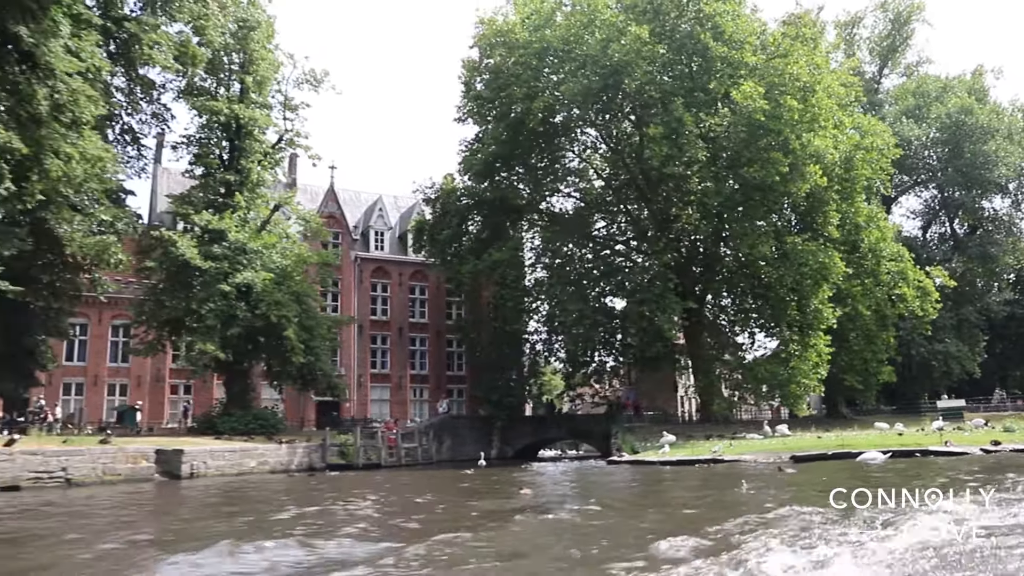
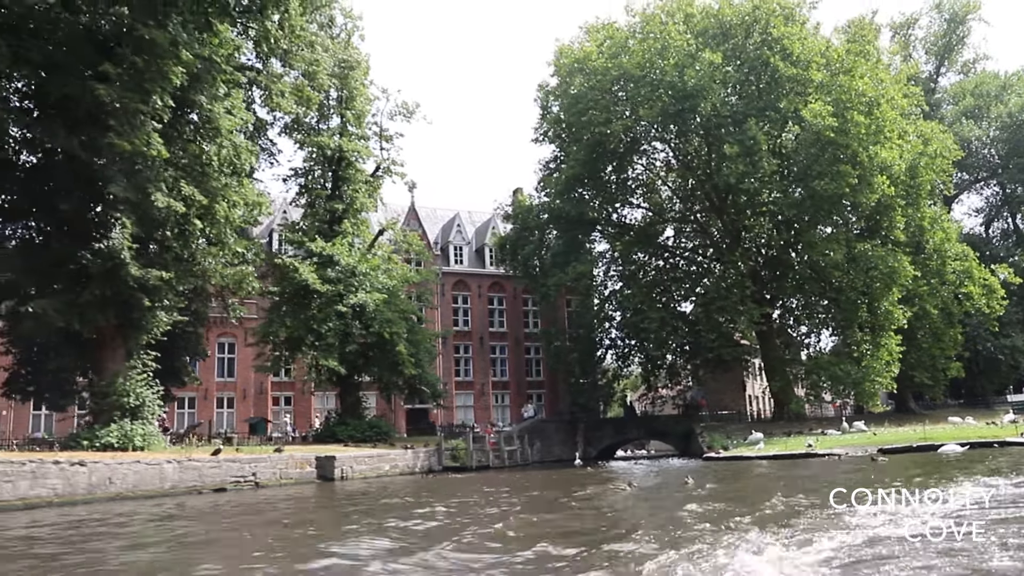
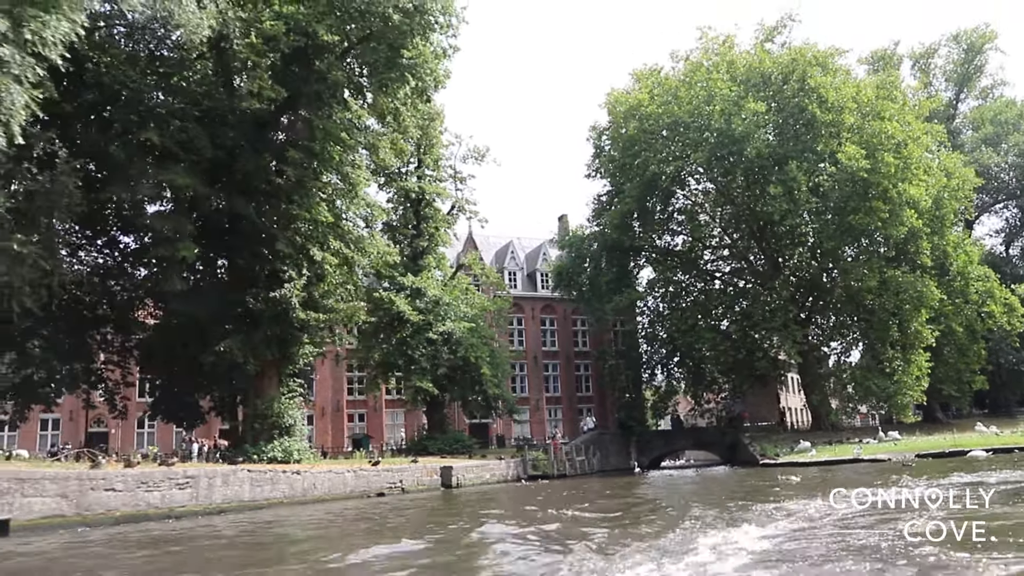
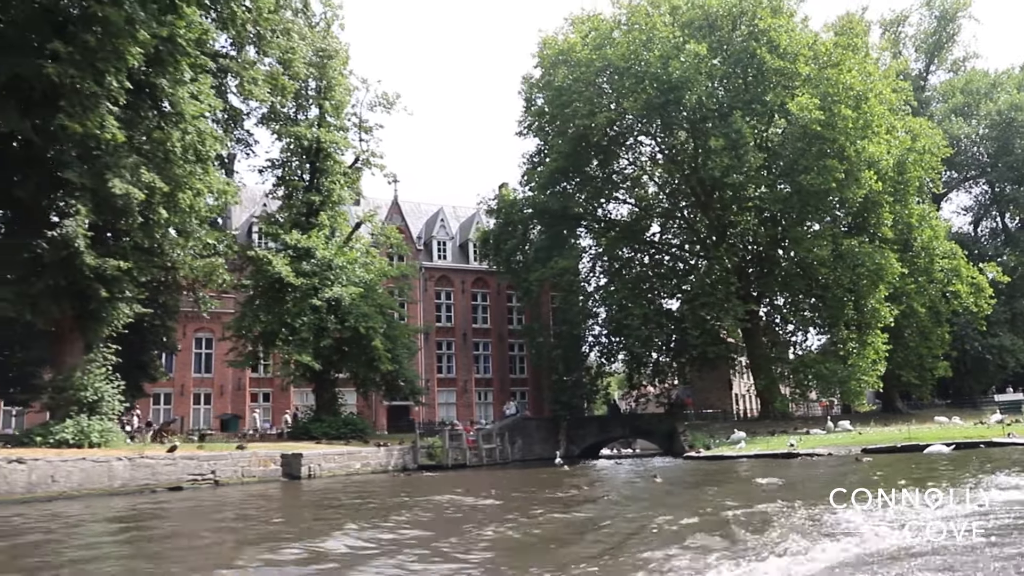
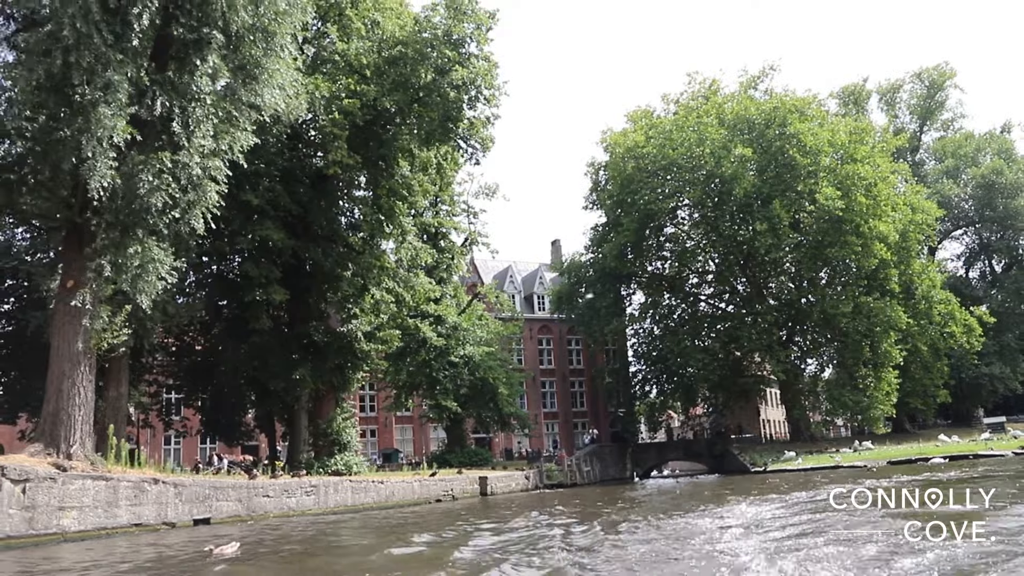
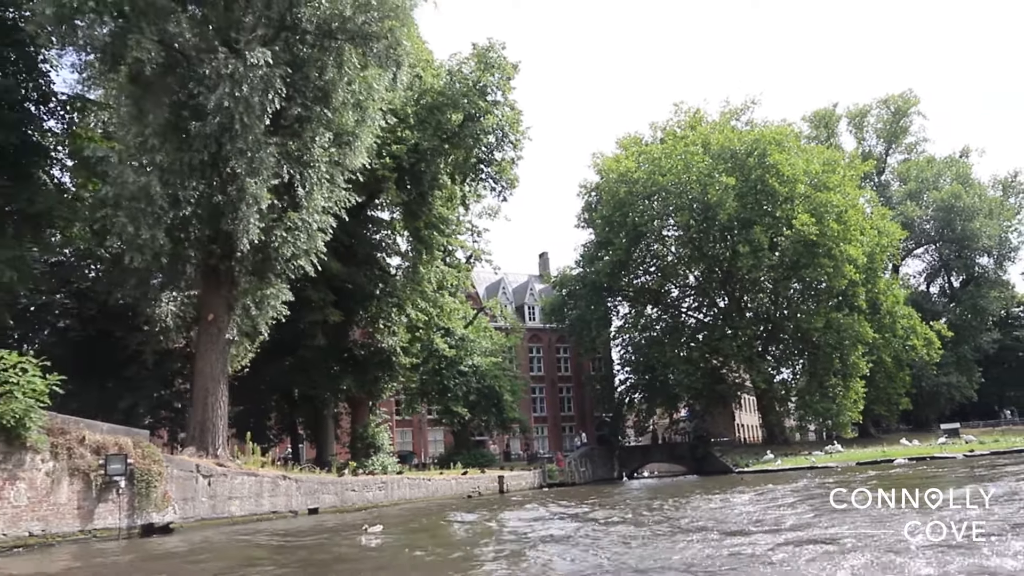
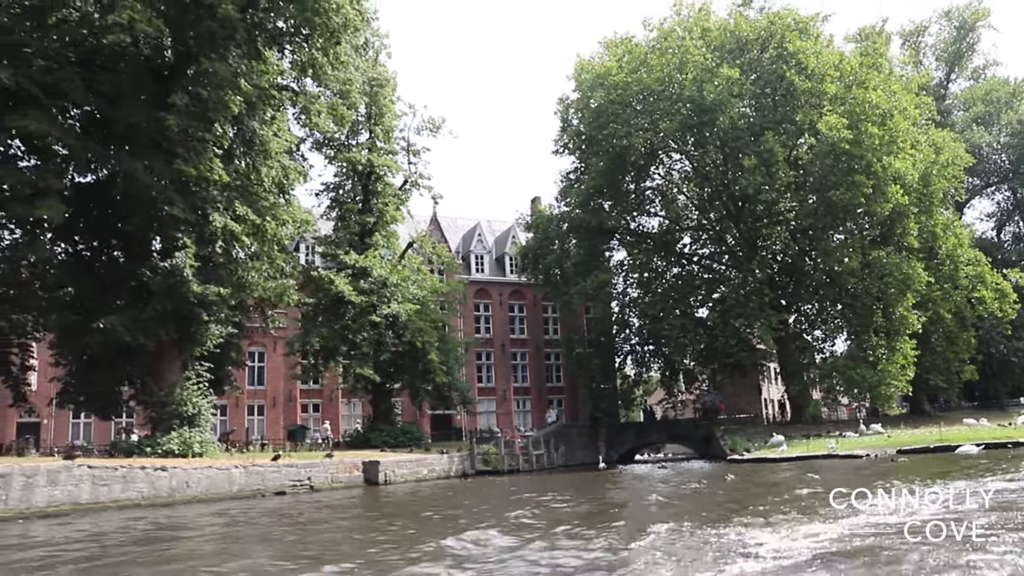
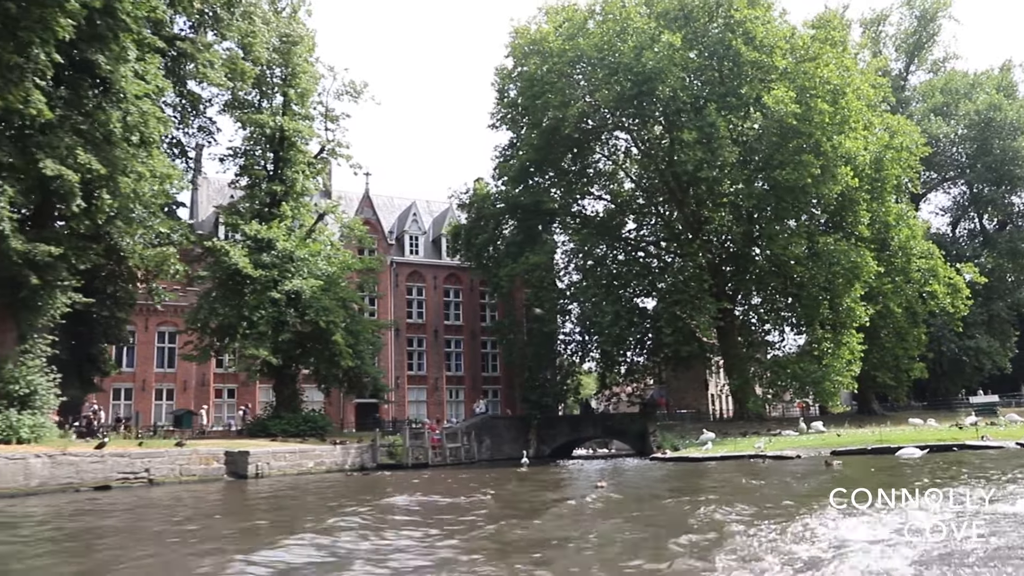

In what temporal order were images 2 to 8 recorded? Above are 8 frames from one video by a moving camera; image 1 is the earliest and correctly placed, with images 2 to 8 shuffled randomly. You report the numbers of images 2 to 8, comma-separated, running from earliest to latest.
8, 4, 2, 7, 3, 5, 6
